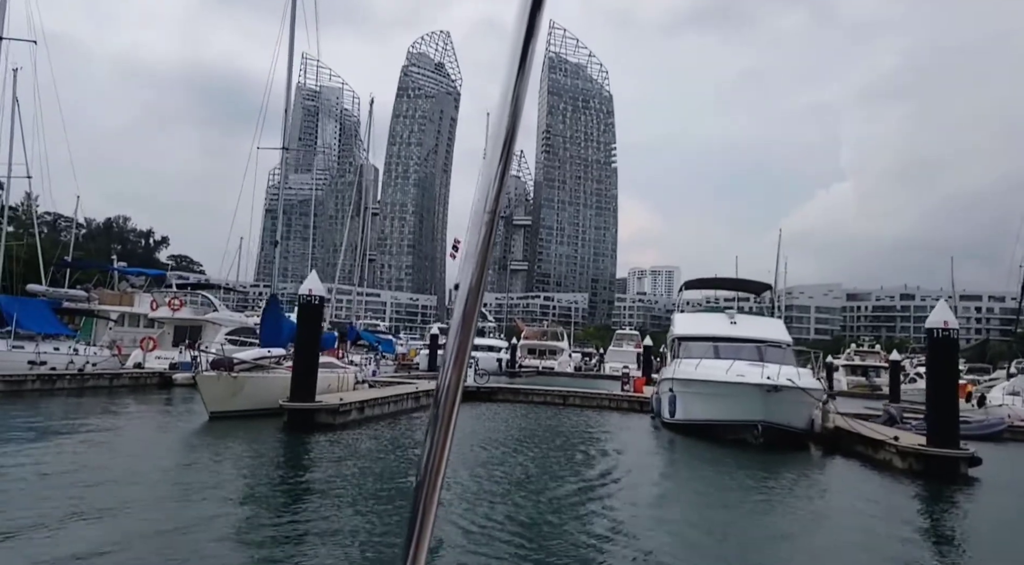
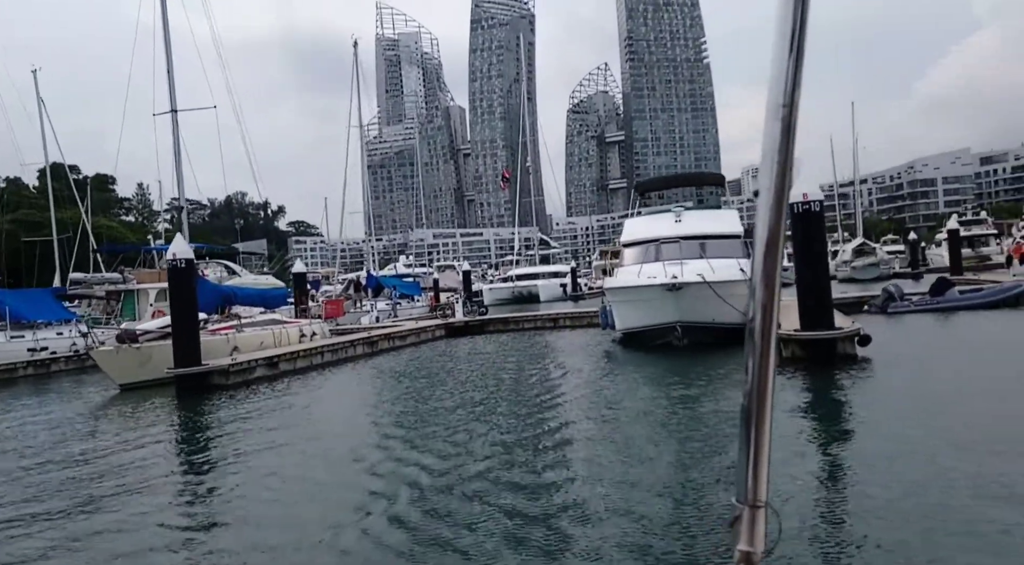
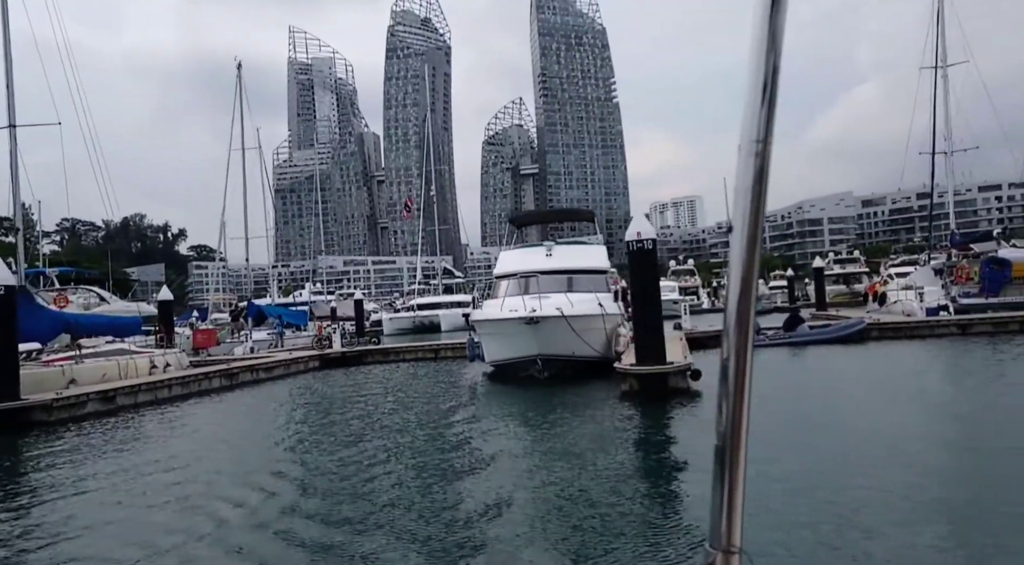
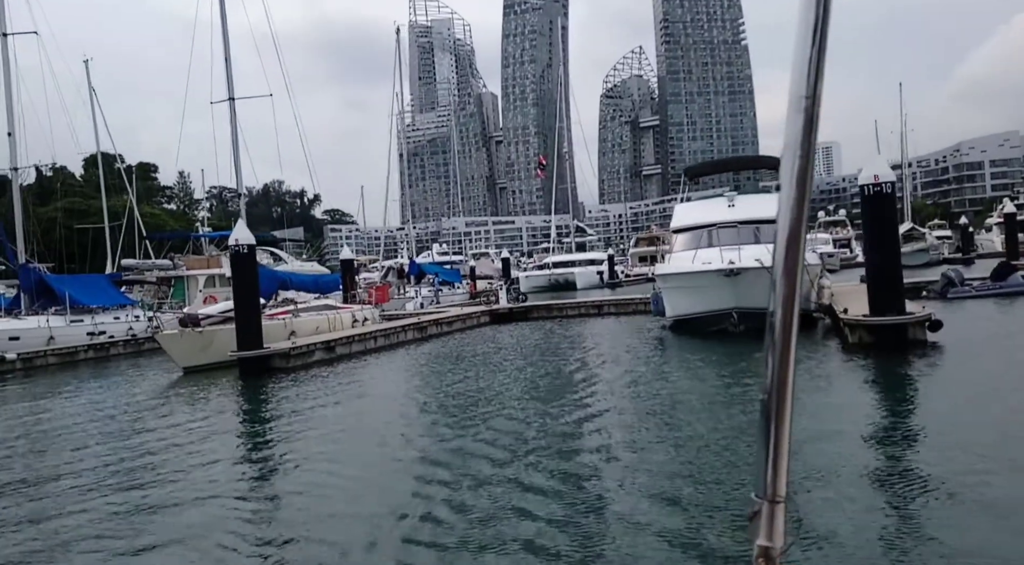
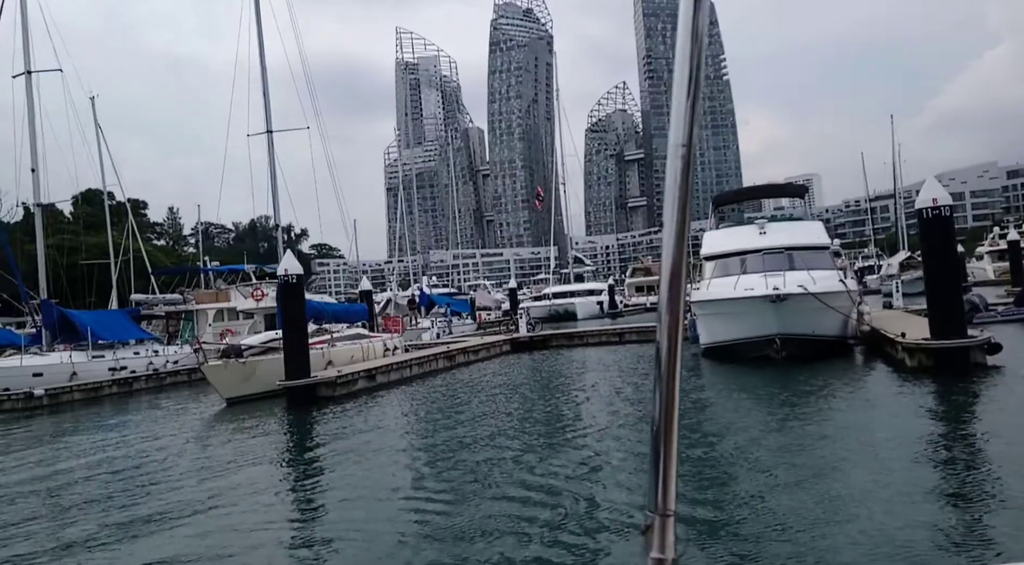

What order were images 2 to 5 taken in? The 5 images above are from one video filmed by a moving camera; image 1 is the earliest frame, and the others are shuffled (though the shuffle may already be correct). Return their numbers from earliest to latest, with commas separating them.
5, 4, 2, 3
